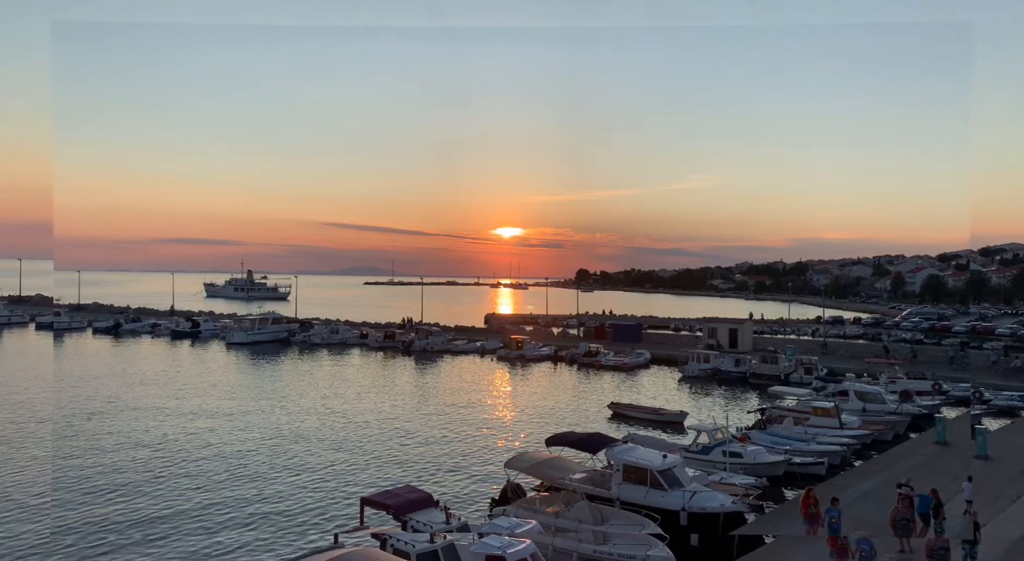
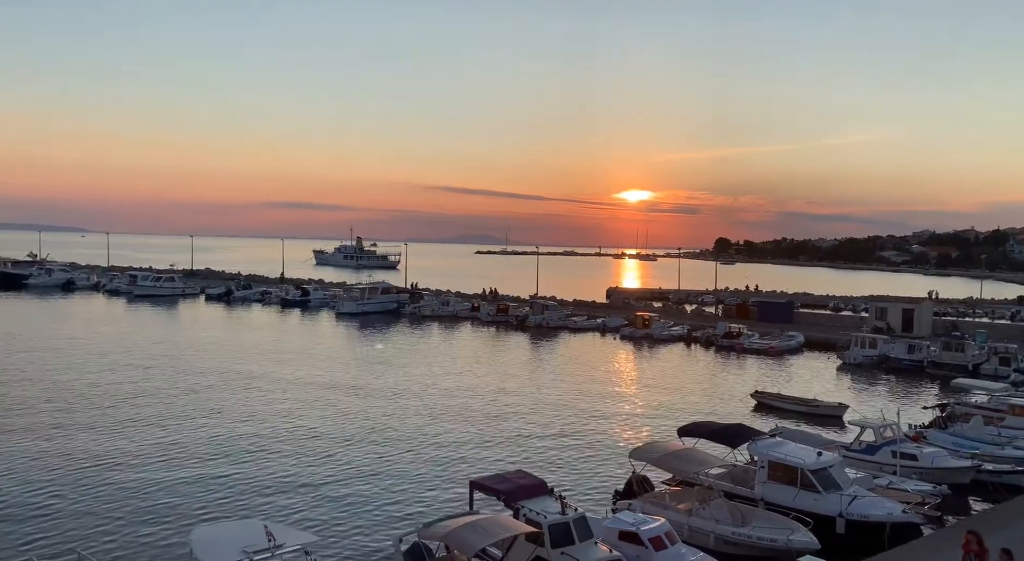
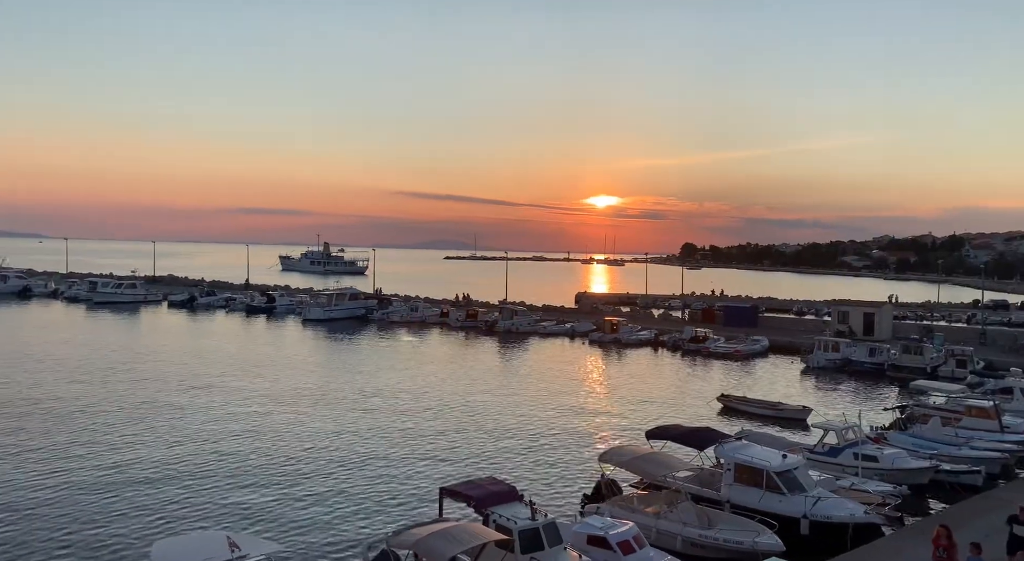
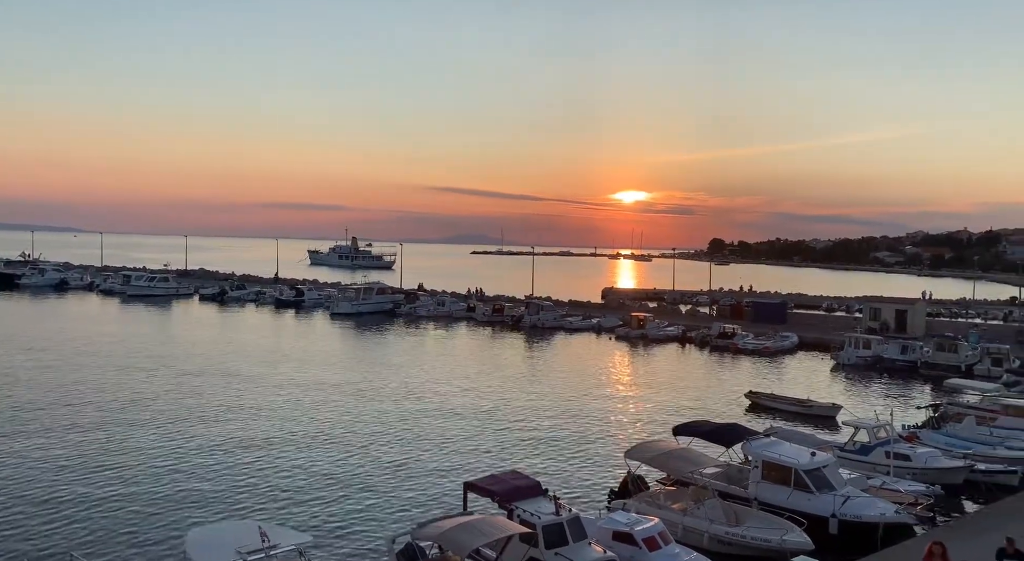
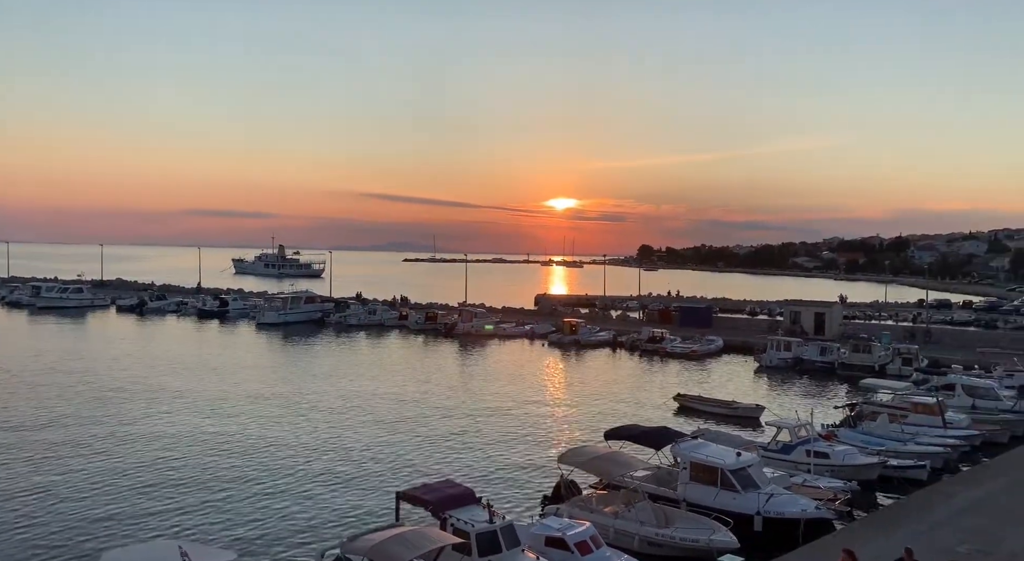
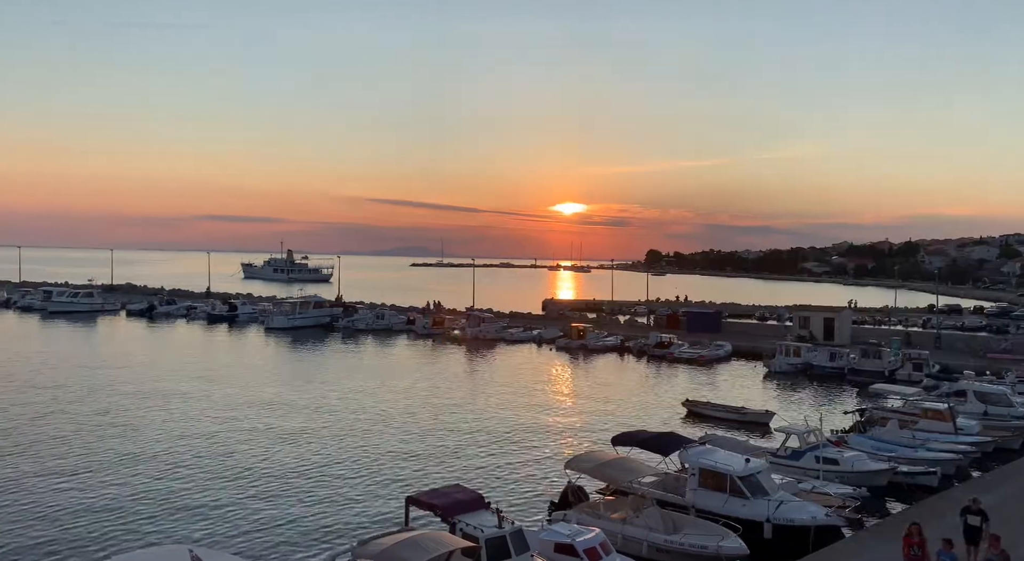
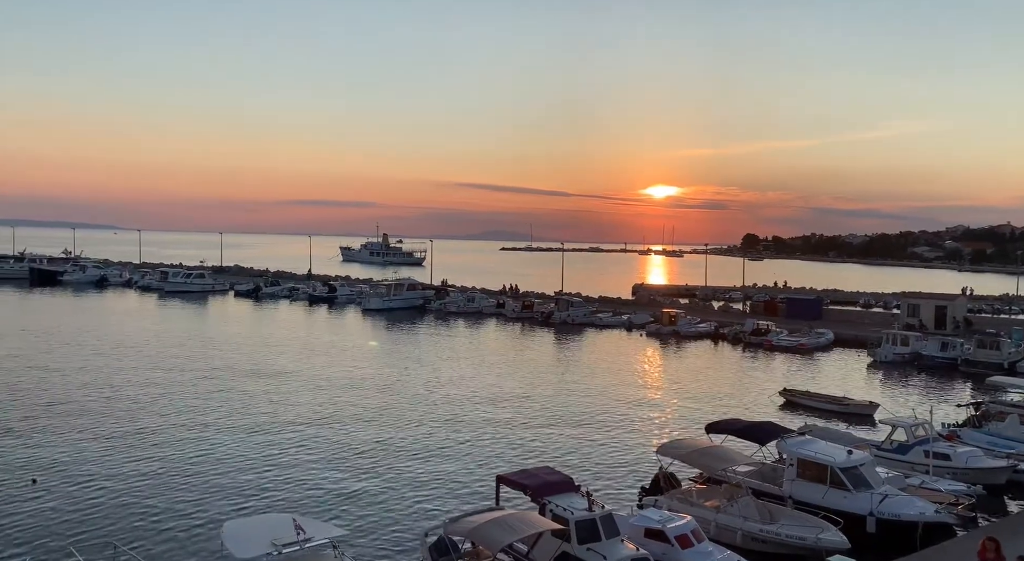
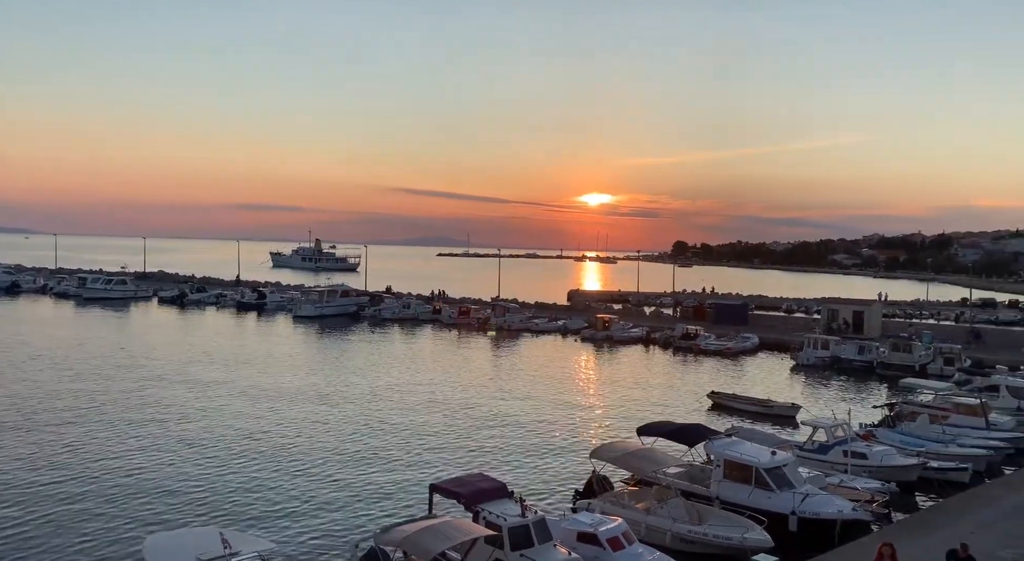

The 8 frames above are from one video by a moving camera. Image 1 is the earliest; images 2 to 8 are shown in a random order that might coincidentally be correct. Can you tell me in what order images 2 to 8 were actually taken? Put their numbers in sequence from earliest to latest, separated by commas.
6, 3, 2, 7, 4, 8, 5
